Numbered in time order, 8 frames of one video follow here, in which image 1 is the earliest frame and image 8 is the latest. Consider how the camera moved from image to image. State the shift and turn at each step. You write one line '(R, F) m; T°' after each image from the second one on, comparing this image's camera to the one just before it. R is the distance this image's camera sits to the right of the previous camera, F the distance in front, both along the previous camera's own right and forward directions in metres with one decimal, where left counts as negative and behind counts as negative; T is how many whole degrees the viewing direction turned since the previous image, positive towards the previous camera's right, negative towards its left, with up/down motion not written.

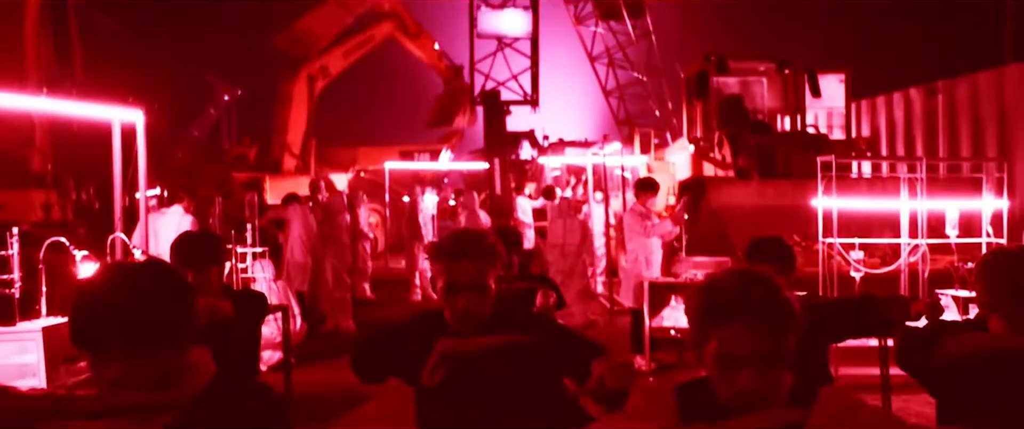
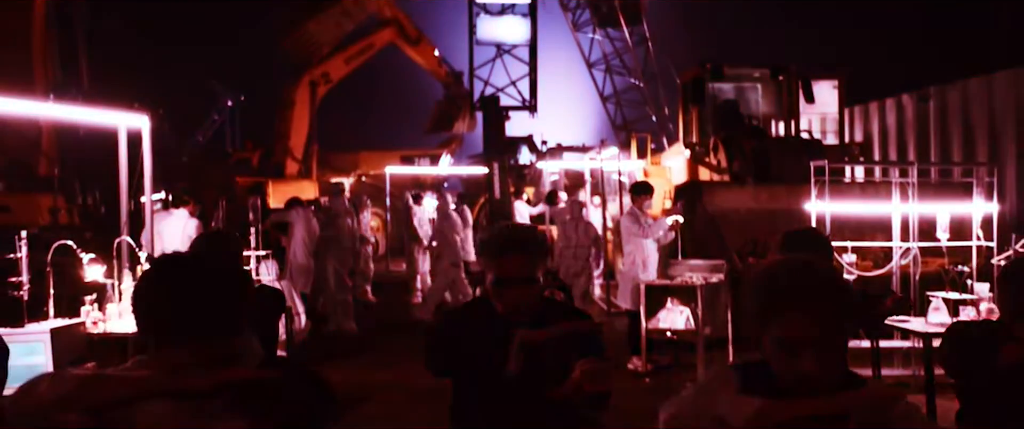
(0.0, -0.2) m; 0°
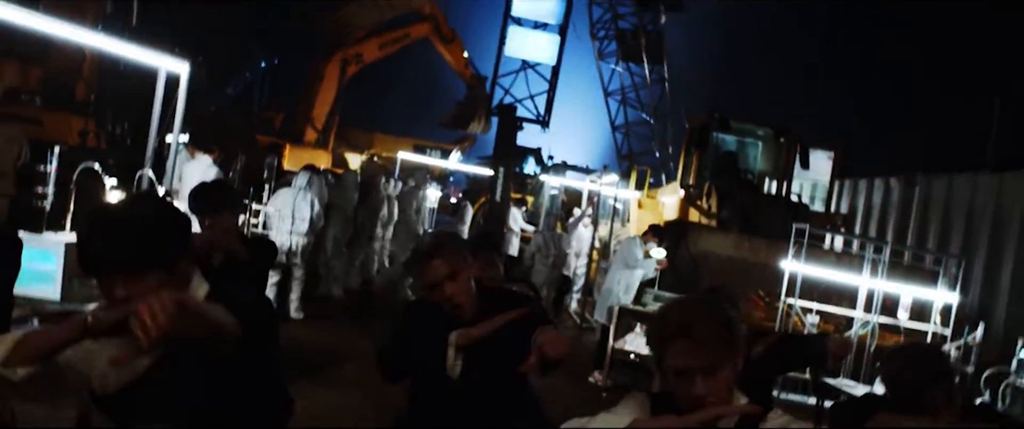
(0.0, -0.6) m; 0°
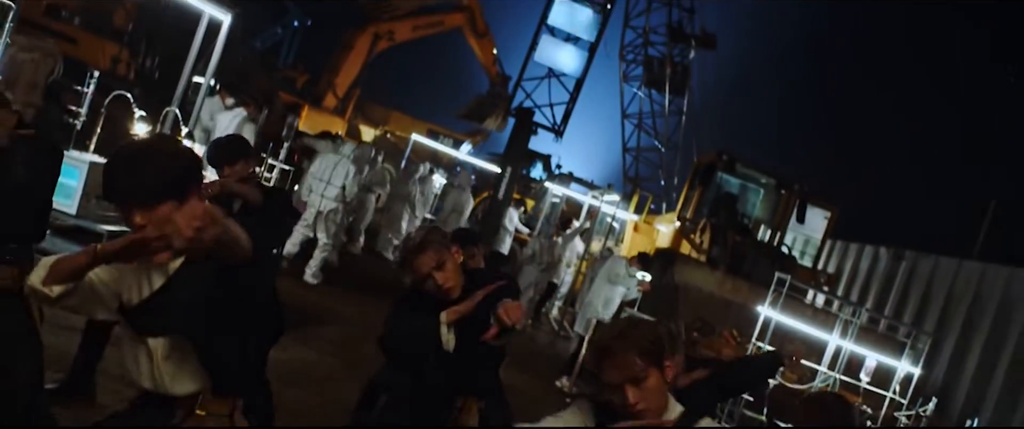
(0.0, -0.3) m; 0°
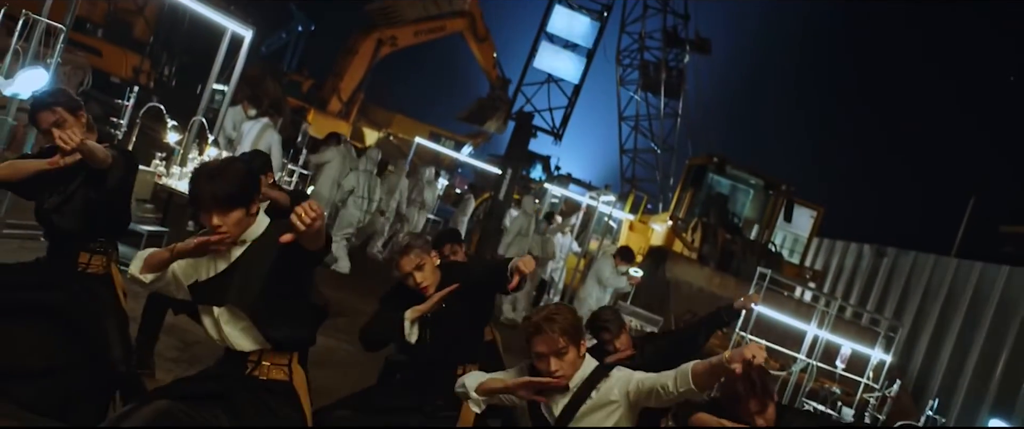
(0.0, -0.6) m; 0°
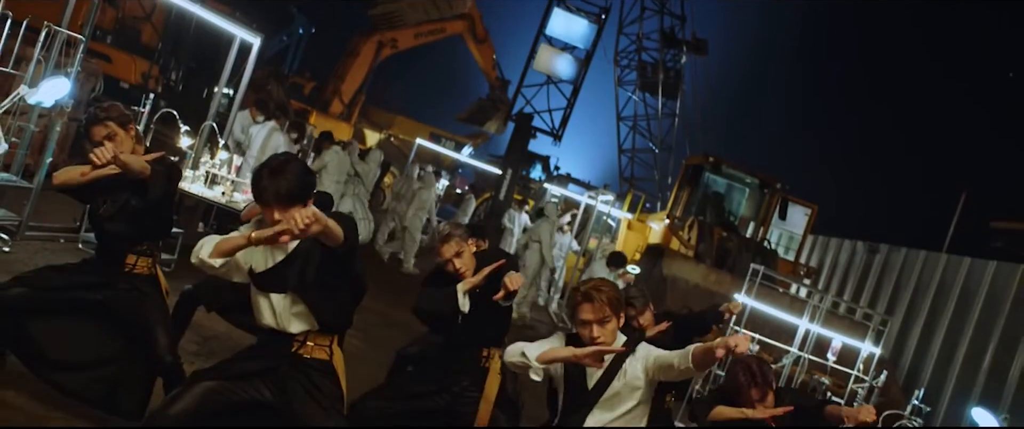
(0.0, -0.3) m; 0°
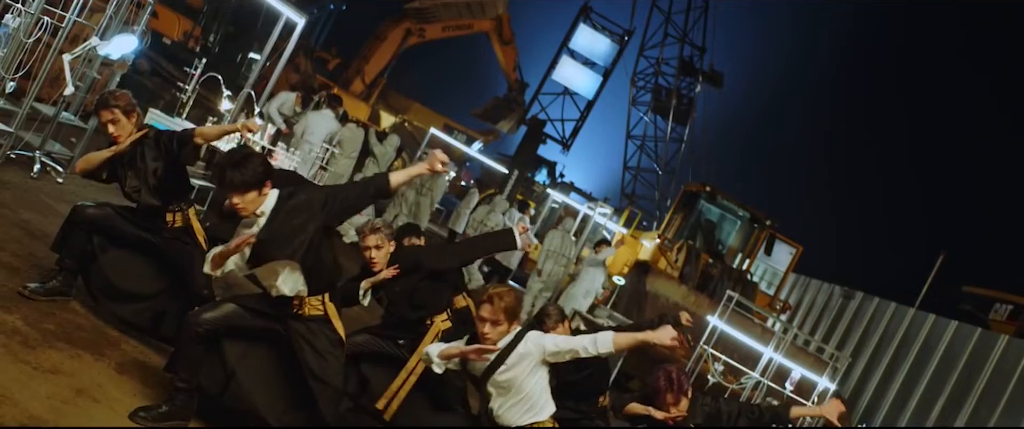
(0.0, -0.6) m; 0°
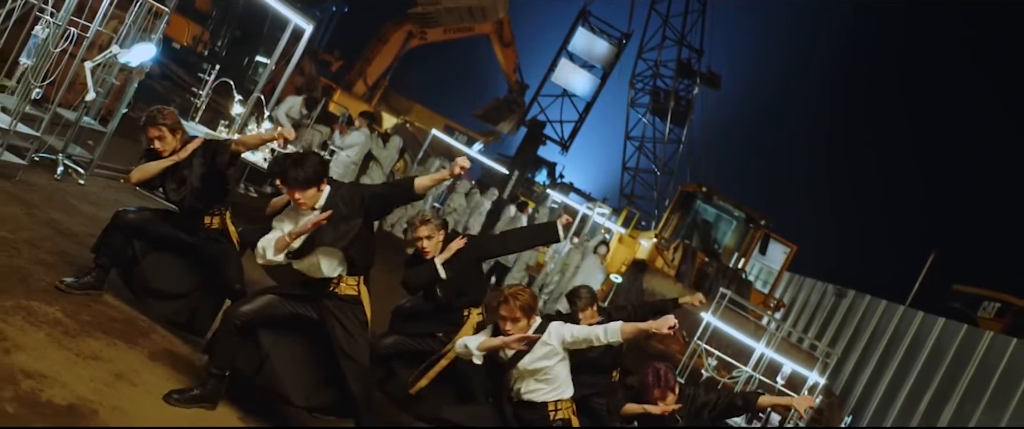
(0.0, -0.3) m; 0°
